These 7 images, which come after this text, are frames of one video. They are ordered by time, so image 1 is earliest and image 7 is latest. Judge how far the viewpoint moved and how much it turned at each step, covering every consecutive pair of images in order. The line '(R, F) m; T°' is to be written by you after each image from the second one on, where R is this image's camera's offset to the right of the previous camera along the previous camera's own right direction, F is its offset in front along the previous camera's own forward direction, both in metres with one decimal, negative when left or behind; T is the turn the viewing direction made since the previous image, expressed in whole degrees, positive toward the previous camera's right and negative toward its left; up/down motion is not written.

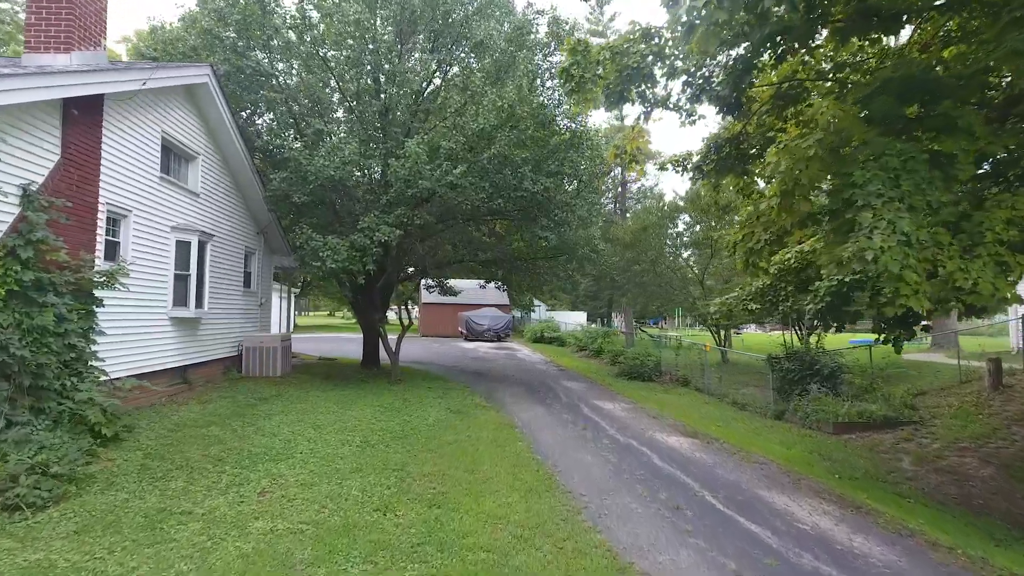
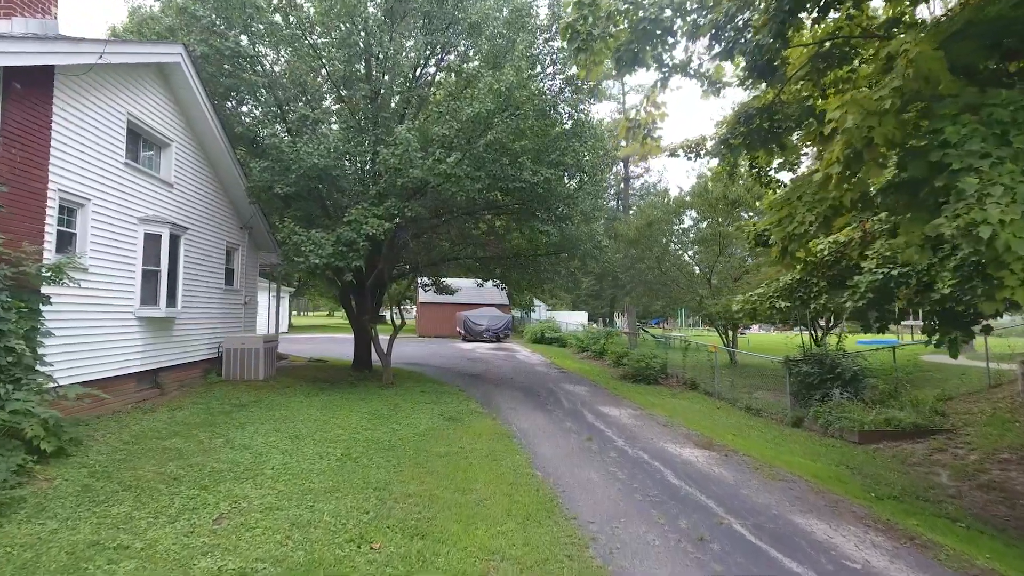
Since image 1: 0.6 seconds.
(0.0, +0.8) m; 0°
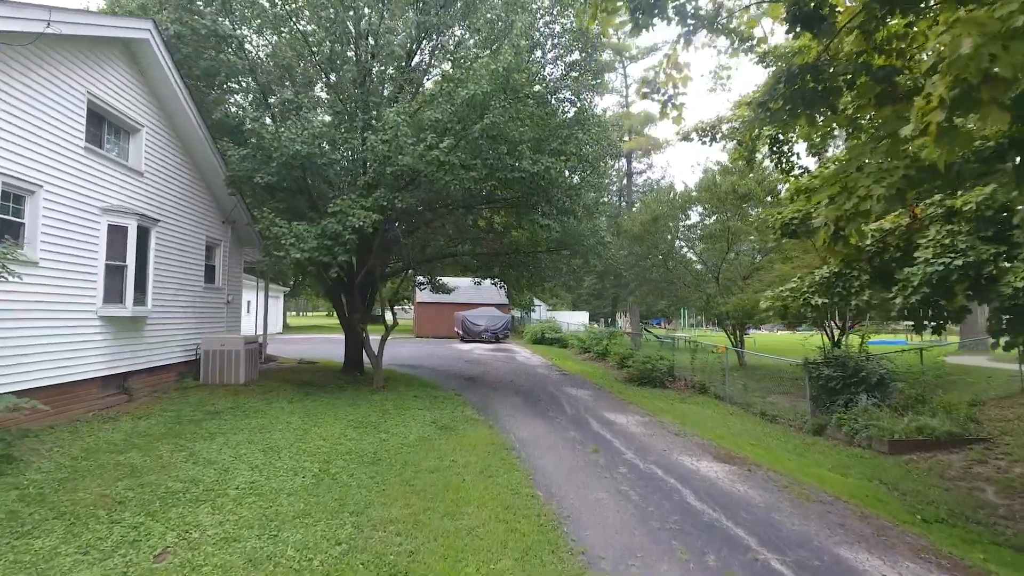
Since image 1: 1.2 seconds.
(0.0, +0.8) m; 0°
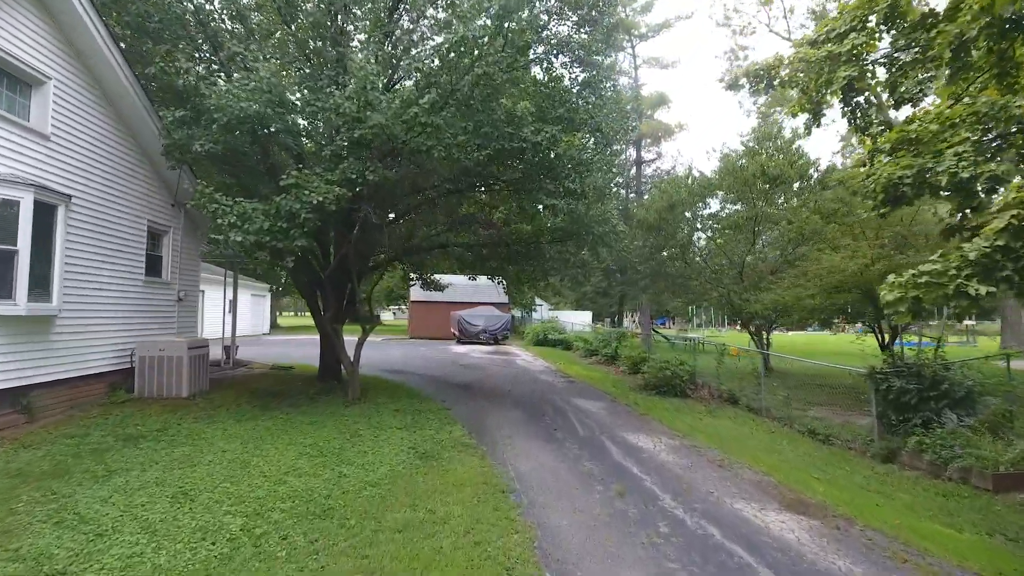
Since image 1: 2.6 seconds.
(0.0, +1.8) m; 0°
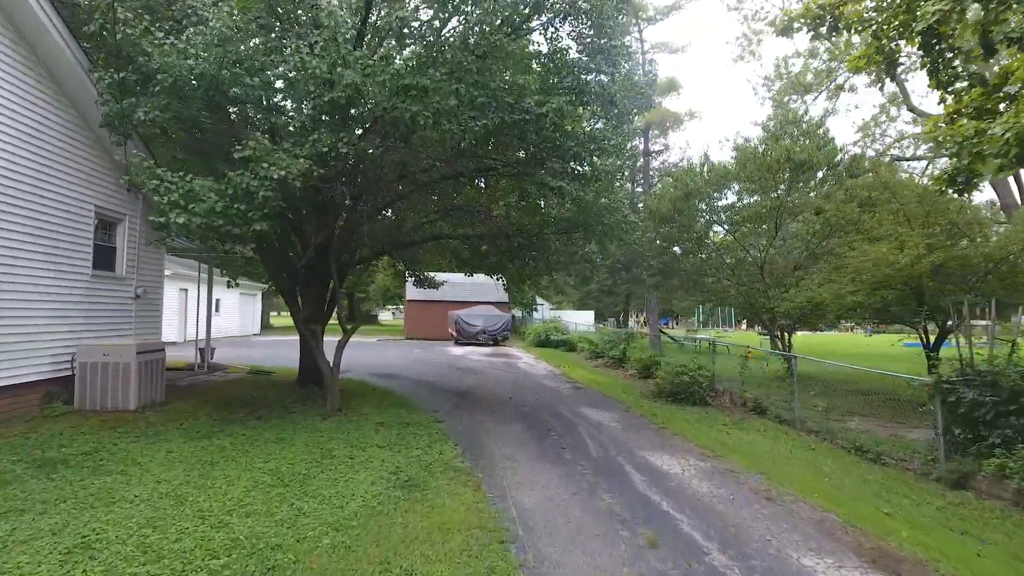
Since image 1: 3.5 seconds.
(0.0, +1.2) m; 0°
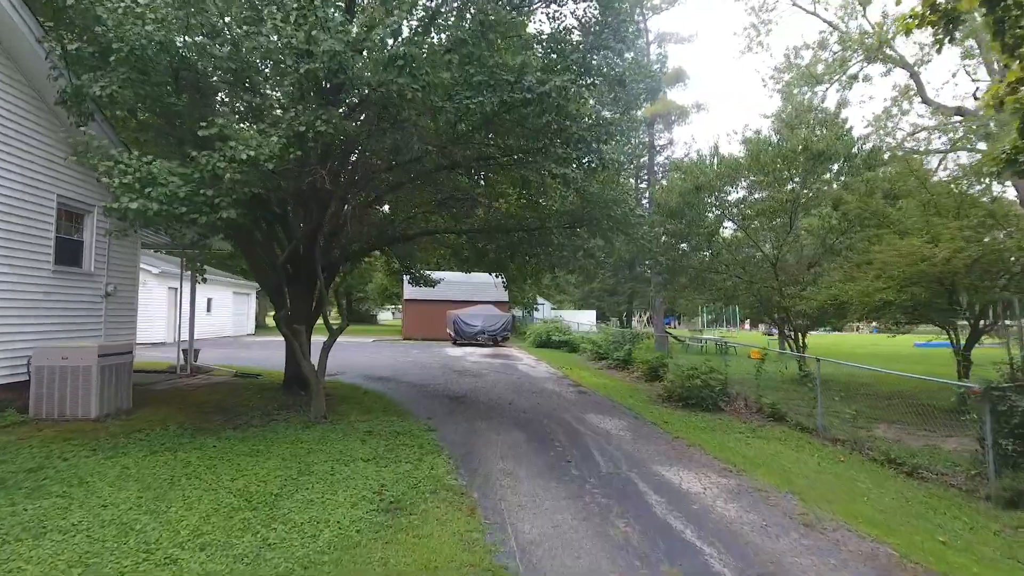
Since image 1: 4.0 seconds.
(0.0, +0.7) m; 0°
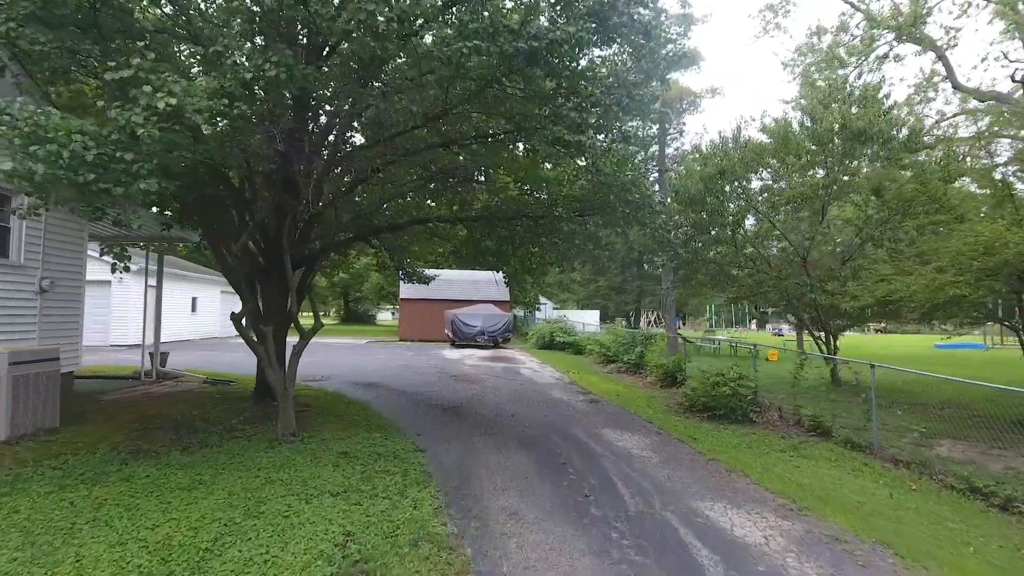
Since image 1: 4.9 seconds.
(0.0, +1.3) m; 0°
